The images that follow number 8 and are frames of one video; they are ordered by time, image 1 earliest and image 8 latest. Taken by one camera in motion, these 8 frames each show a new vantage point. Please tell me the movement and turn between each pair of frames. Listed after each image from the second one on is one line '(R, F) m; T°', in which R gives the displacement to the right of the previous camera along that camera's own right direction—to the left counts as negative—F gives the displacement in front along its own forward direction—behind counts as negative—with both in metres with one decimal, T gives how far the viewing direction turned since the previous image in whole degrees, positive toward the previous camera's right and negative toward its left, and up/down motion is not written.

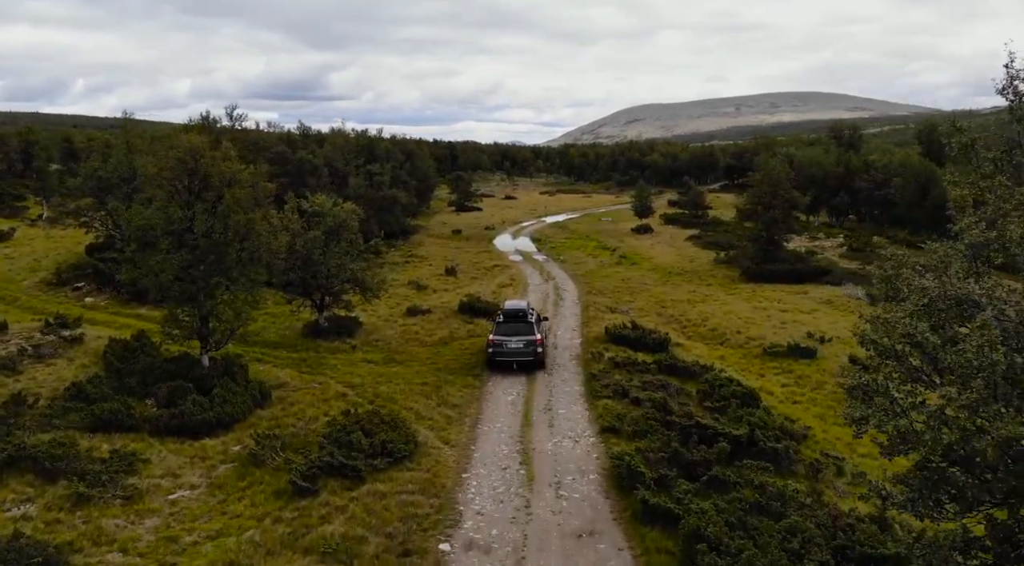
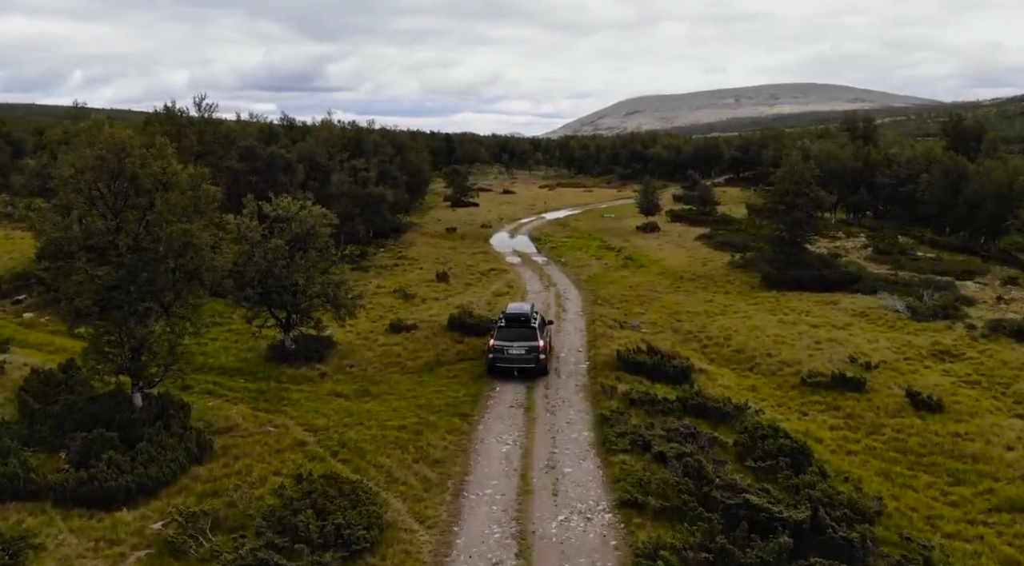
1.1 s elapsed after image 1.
(+0.1, +4.4) m; 0°
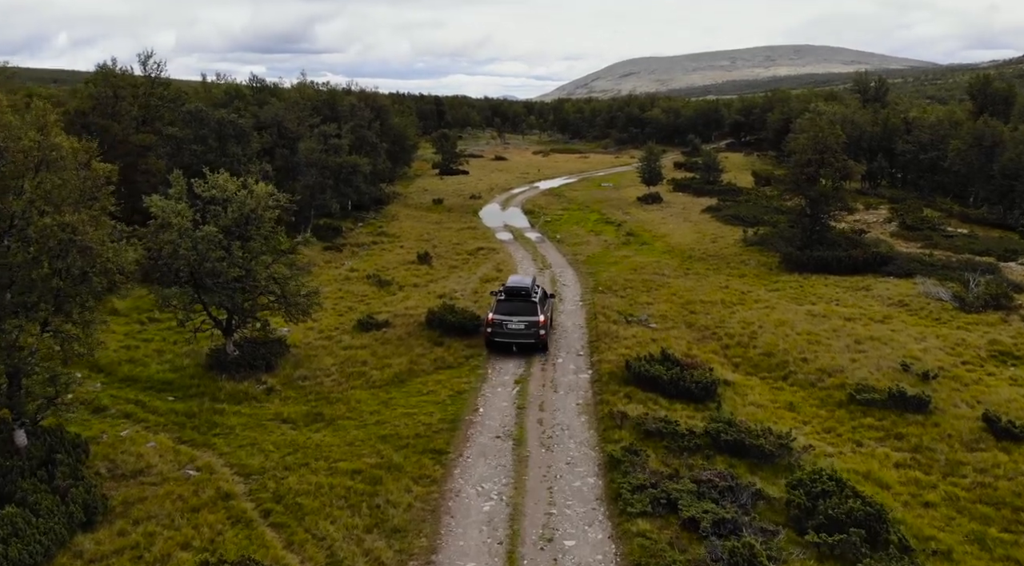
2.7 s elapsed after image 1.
(+0.2, +4.8) m; +1°
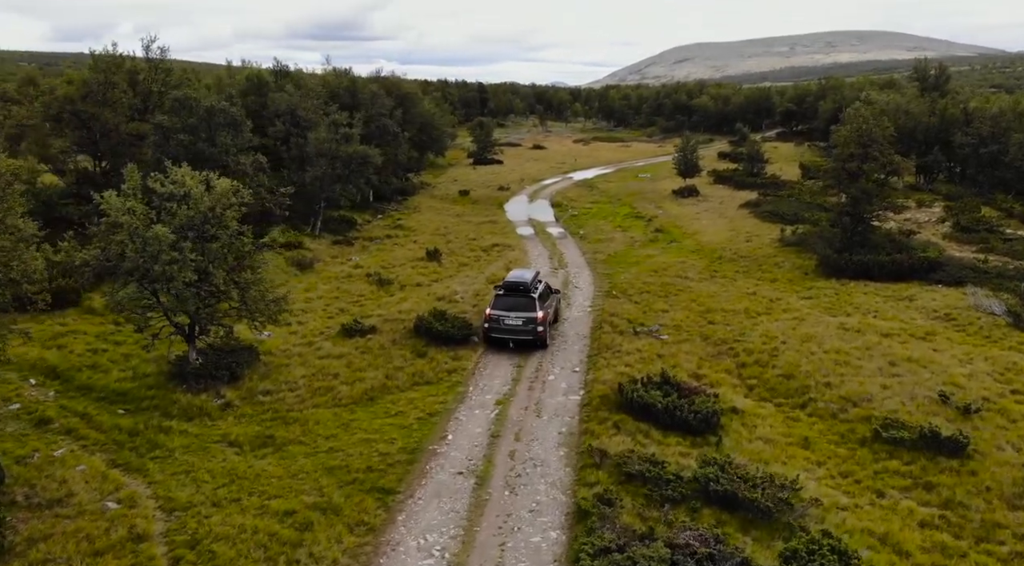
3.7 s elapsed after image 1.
(+1.8, +2.4) m; -4°
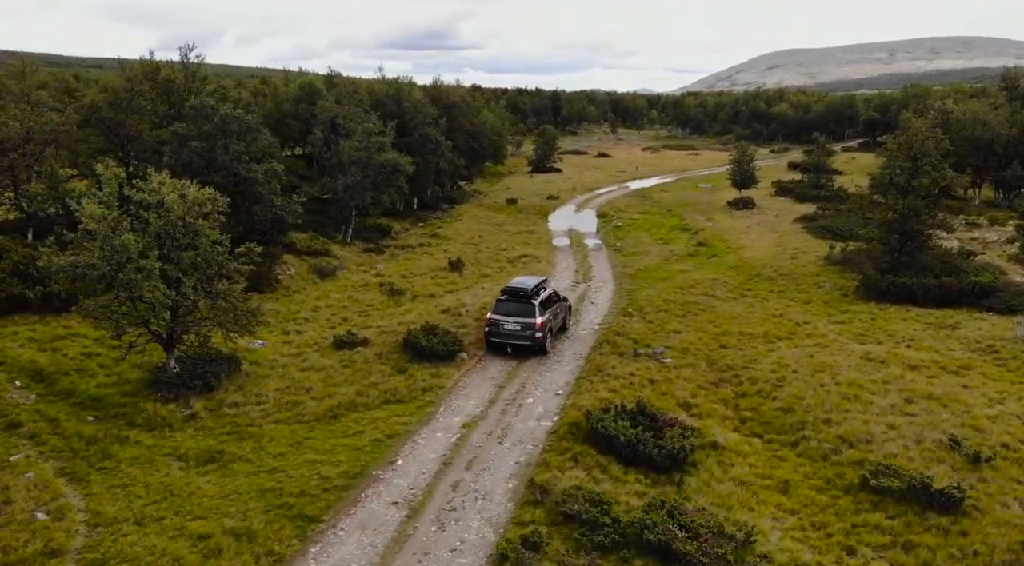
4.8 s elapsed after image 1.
(+2.8, +1.1) m; -6°
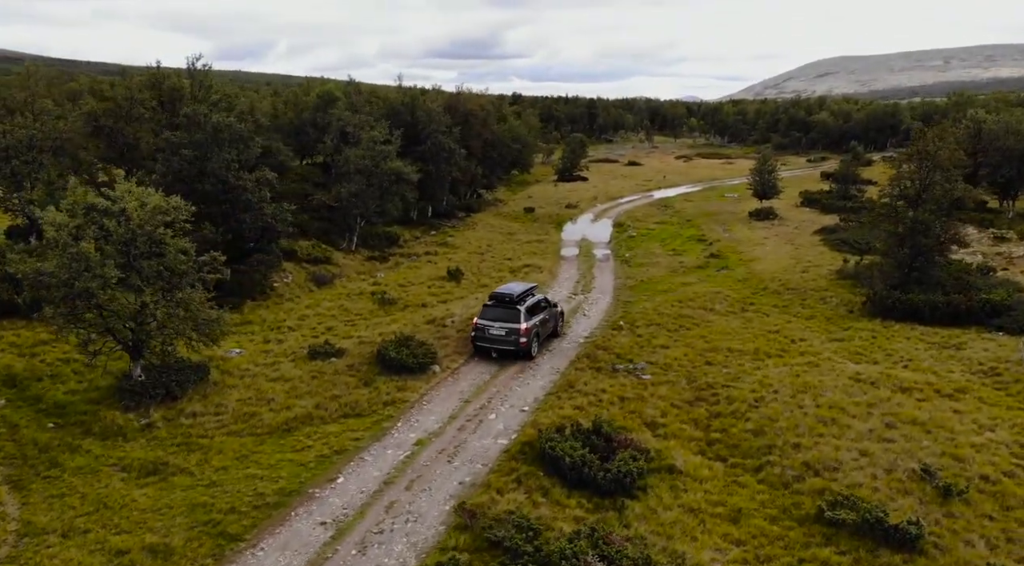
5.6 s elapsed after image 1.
(+2.2, +0.5) m; -3°
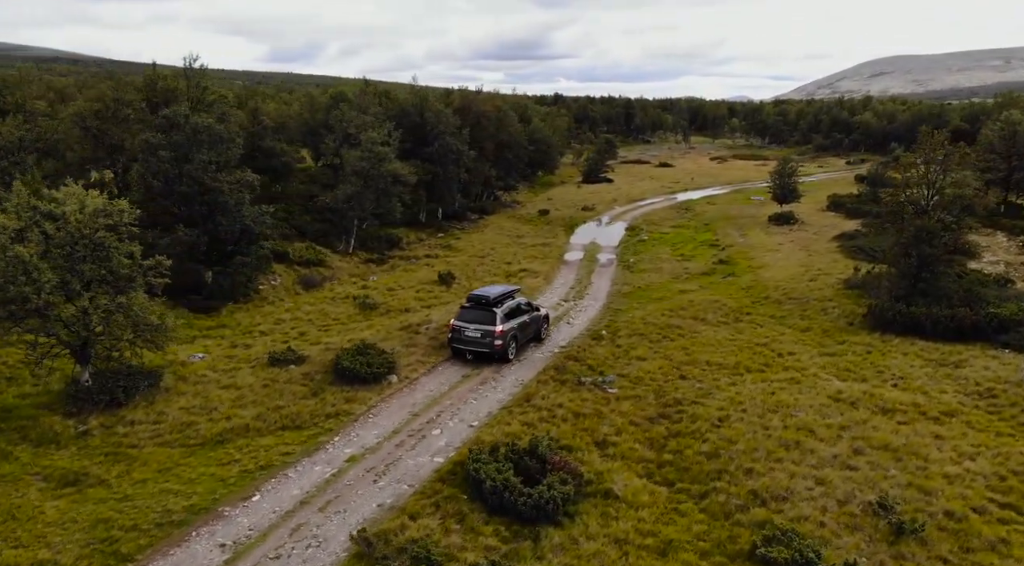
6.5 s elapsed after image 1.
(+2.6, +1.0) m; -3°
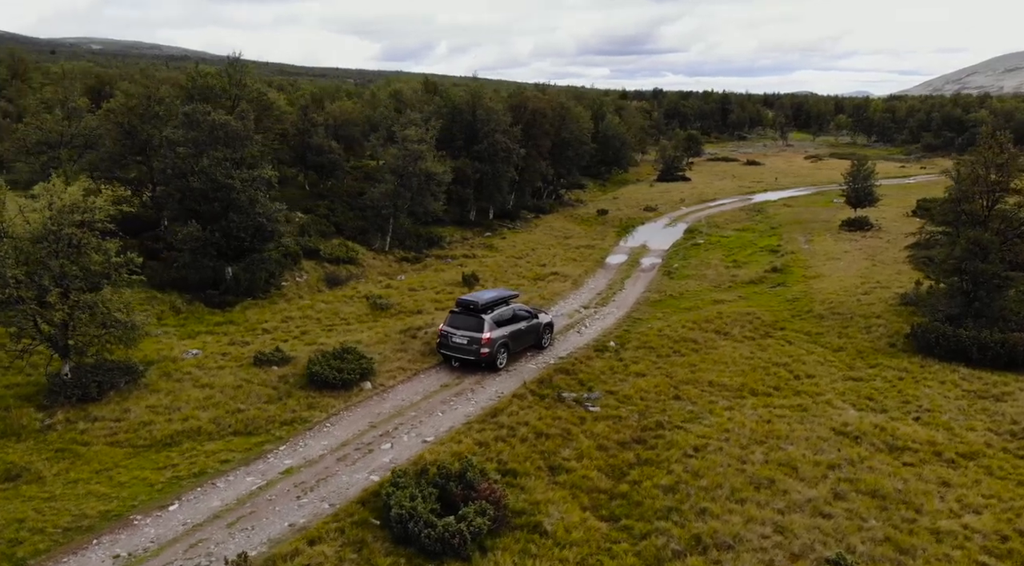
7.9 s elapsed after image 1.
(+3.5, +1.4) m; -7°
